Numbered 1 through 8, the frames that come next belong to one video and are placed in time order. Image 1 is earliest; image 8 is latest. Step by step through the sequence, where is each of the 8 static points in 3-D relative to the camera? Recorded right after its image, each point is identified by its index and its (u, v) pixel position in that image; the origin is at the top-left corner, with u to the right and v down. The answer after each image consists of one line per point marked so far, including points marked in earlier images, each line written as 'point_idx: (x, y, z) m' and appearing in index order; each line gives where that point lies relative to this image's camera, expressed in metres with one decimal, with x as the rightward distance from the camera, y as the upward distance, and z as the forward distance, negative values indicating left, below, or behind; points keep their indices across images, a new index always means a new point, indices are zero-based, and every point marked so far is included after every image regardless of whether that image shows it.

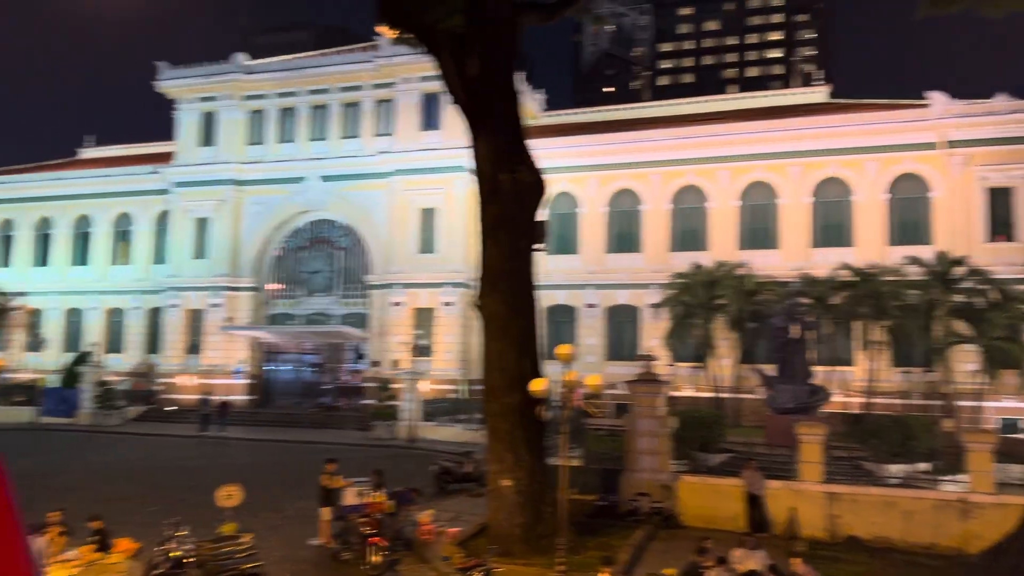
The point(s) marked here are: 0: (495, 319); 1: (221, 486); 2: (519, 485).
0: (-0.2, -0.5, +11.5) m
1: (-6.4, -4.4, +17.6) m
2: (+0.1, -2.8, +11.3) m
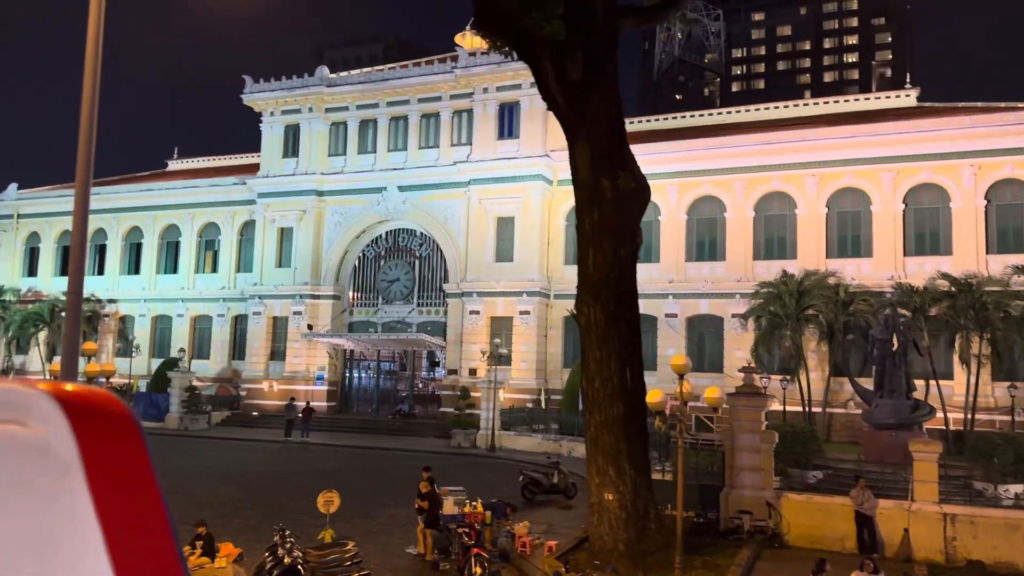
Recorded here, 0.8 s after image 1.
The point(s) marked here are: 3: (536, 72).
0: (+1.2, -0.6, +11.2) m
1: (-4.5, -4.6, +17.8) m
2: (+1.5, -2.9, +11.0) m
3: (+0.4, +3.2, +12.0) m
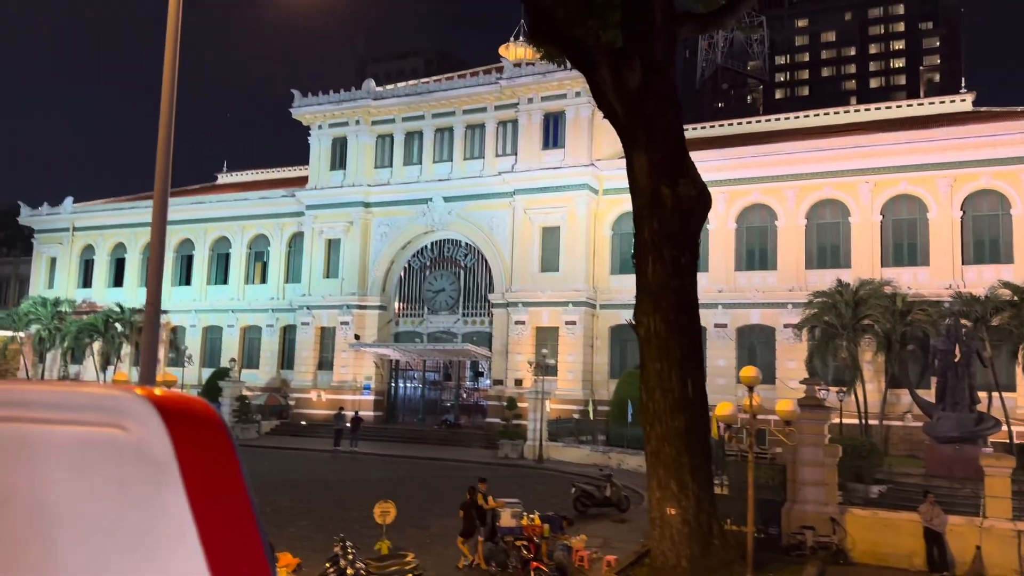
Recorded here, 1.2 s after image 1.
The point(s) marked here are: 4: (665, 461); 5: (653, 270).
0: (+2.0, -0.7, +11.1) m
1: (-3.3, -4.8, +17.8) m
2: (+2.3, -3.0, +10.8) m
3: (+1.2, +3.1, +11.9) m
4: (+2.1, -2.3, +10.9) m
5: (+2.0, +0.2, +11.2) m
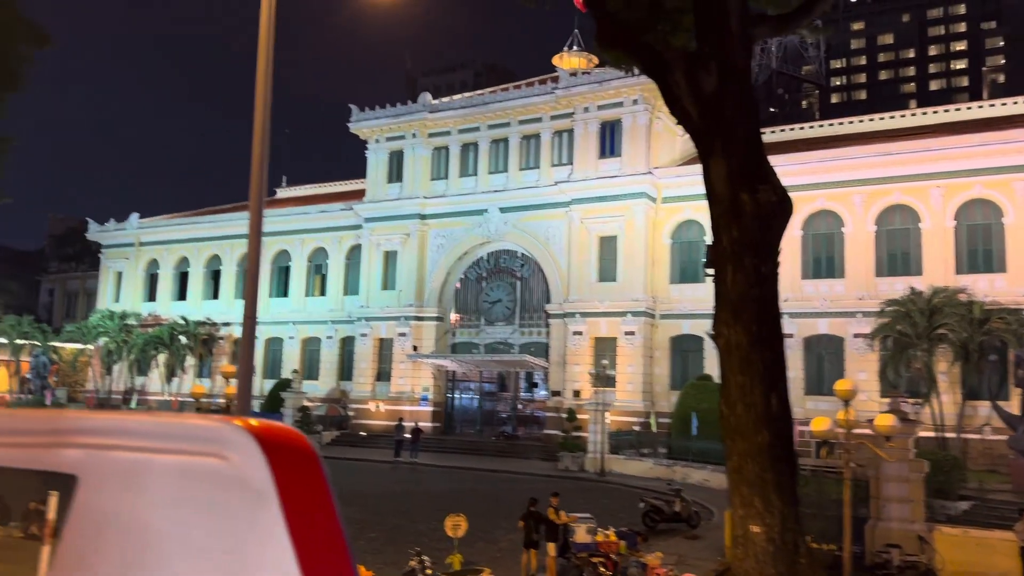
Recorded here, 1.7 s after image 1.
0: (+3.0, -0.8, +10.7) m
1: (-1.9, -5.0, +17.8) m
2: (+3.3, -3.1, +10.4) m
3: (+2.3, +2.9, +11.7) m
4: (+3.1, -2.5, +10.6) m
5: (+3.0, +0.1, +10.8) m
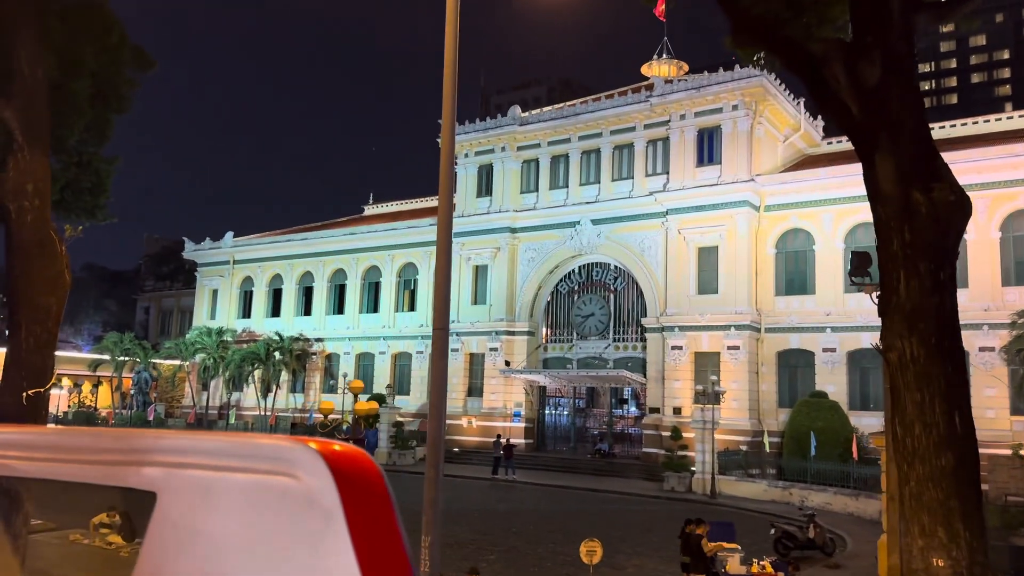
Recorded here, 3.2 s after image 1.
0: (+4.9, -0.9, +9.7) m
1: (+0.7, -5.3, +17.1) m
2: (+5.2, -3.2, +9.3) m
3: (+4.2, +2.8, +10.8) m
4: (+5.0, -2.6, +9.5) m
5: (+4.8, 0.0, +9.9) m
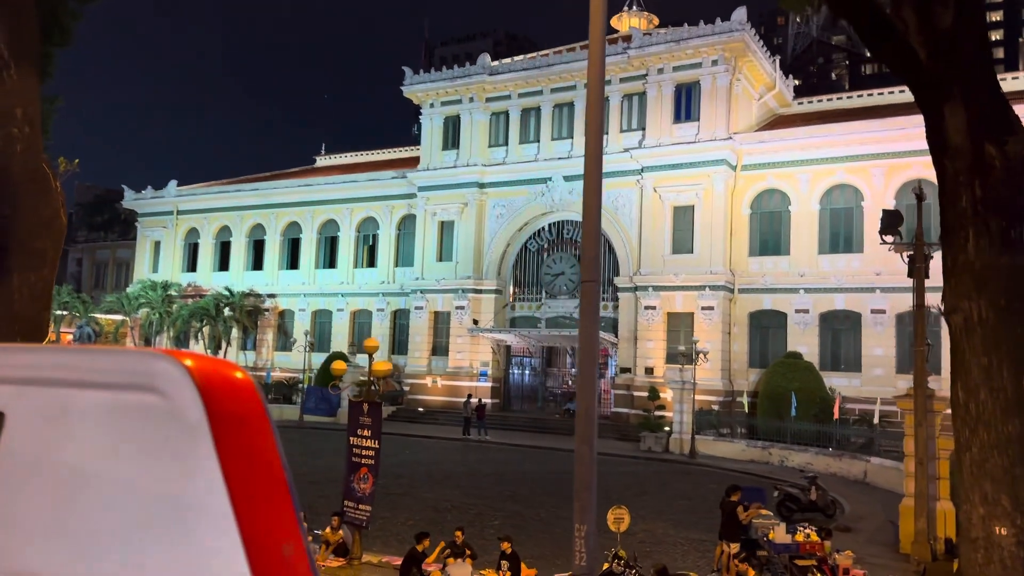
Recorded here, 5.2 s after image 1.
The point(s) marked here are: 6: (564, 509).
0: (+5.5, -0.5, +9.3) m
1: (+0.6, -4.4, +16.5) m
2: (+5.8, -2.8, +9.0) m
3: (+4.7, +3.3, +10.1) m
4: (+5.5, -2.1, +9.2) m
5: (+5.4, +0.5, +9.4) m
6: (+1.0, -4.4, +15.9) m
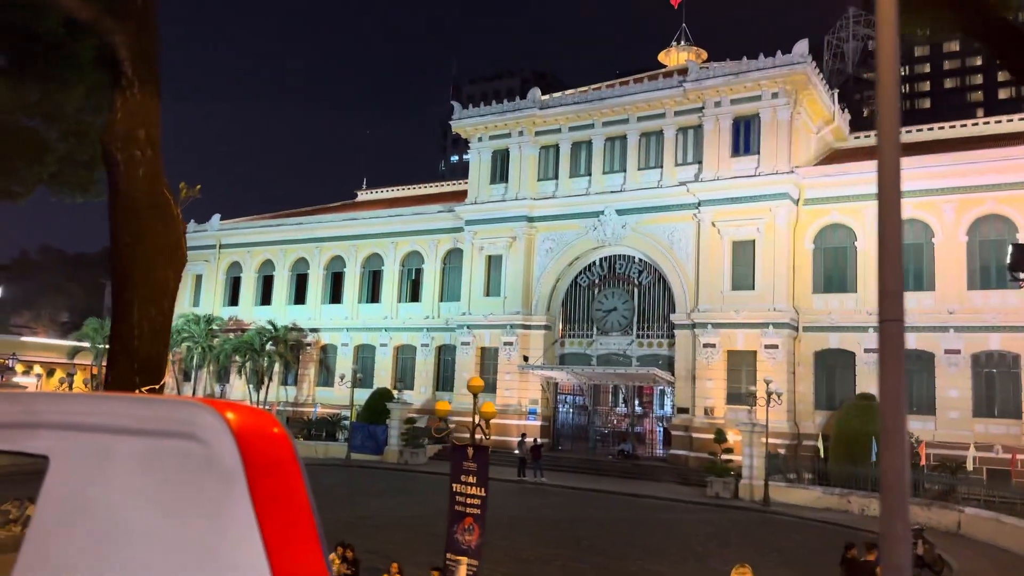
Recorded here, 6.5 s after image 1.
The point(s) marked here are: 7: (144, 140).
0: (+6.9, -0.9, +8.4) m
1: (+2.2, -5.1, +15.6) m
2: (+7.2, -3.2, +8.0) m
3: (+6.2, +2.9, +9.4) m
4: (+7.0, -2.5, +8.2) m
5: (+6.9, +0.1, +8.5) m
6: (+2.6, -5.1, +14.9) m
7: (-3.2, +1.3, +7.1) m
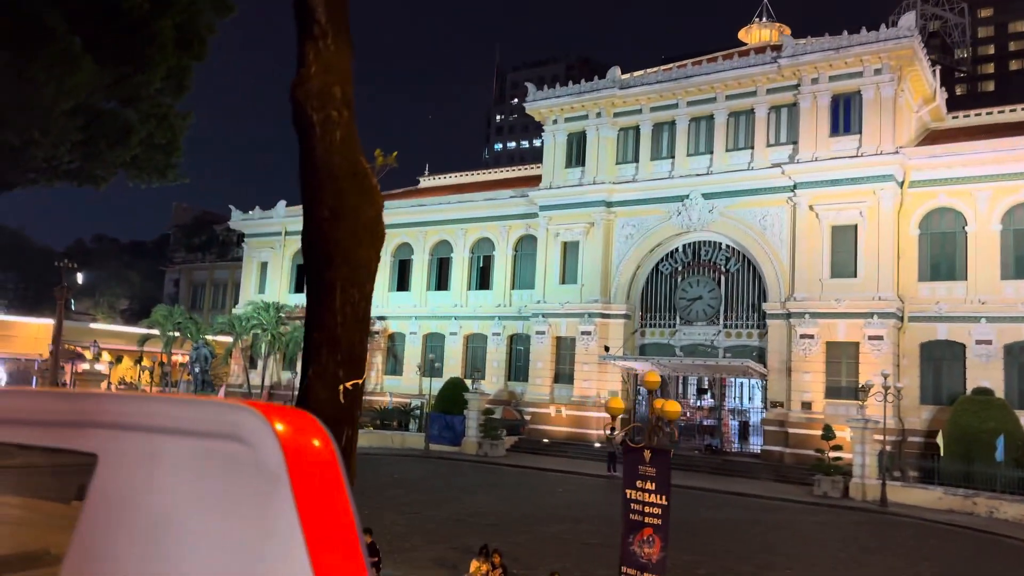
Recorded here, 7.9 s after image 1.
0: (+8.9, -0.7, +7.0) m
1: (+4.5, -4.9, +14.4) m
2: (+9.2, -3.1, +6.6) m
3: (+8.3, +3.0, +8.0) m
4: (+9.0, -2.4, +6.8) m
5: (+8.9, +0.2, +7.1) m
6: (+4.9, -4.8, +13.7) m
7: (-1.3, +1.5, +6.1) m
